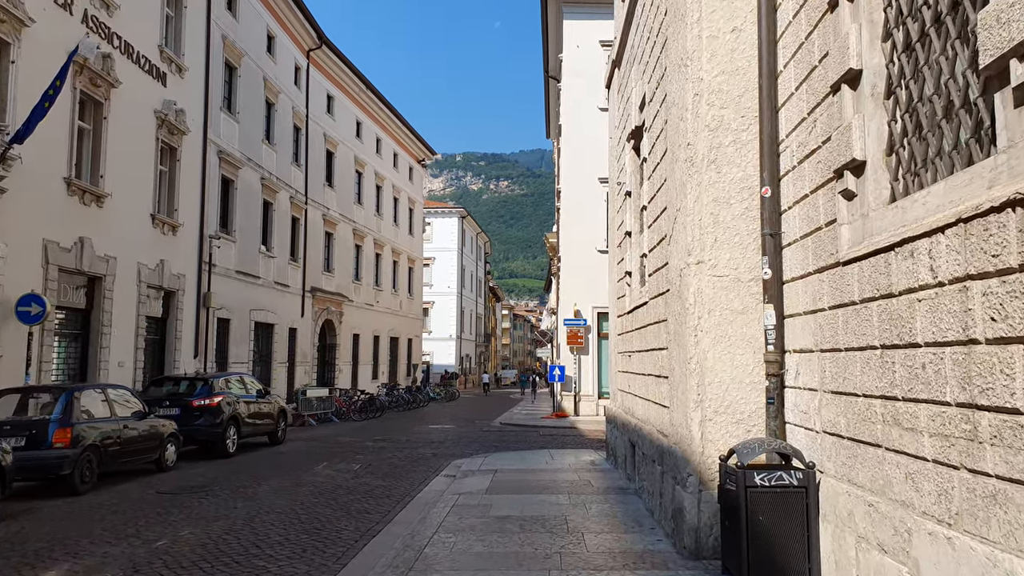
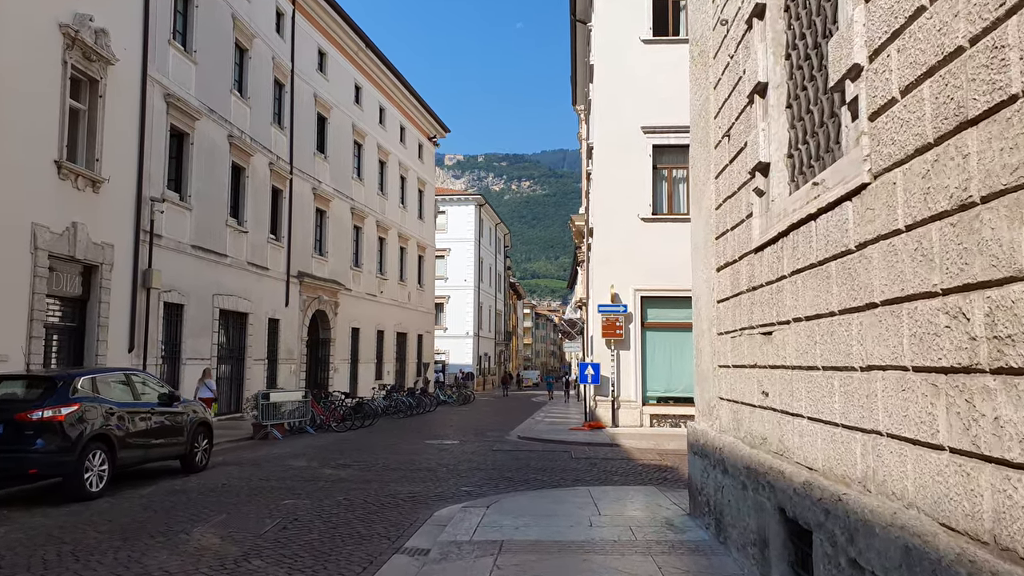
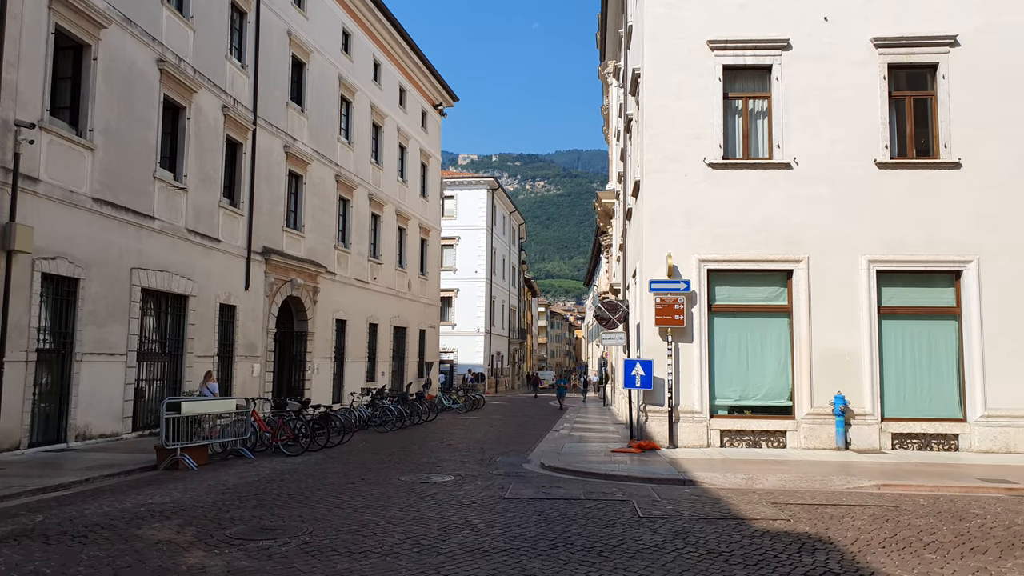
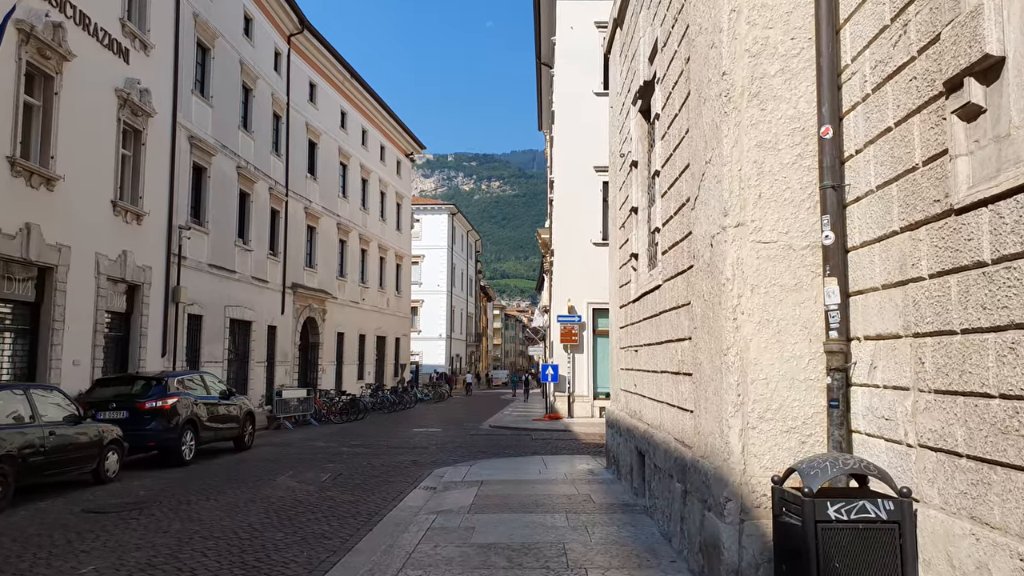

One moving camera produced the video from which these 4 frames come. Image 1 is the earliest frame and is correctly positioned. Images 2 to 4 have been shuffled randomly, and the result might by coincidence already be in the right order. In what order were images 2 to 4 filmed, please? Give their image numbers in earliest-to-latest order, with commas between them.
4, 2, 3
